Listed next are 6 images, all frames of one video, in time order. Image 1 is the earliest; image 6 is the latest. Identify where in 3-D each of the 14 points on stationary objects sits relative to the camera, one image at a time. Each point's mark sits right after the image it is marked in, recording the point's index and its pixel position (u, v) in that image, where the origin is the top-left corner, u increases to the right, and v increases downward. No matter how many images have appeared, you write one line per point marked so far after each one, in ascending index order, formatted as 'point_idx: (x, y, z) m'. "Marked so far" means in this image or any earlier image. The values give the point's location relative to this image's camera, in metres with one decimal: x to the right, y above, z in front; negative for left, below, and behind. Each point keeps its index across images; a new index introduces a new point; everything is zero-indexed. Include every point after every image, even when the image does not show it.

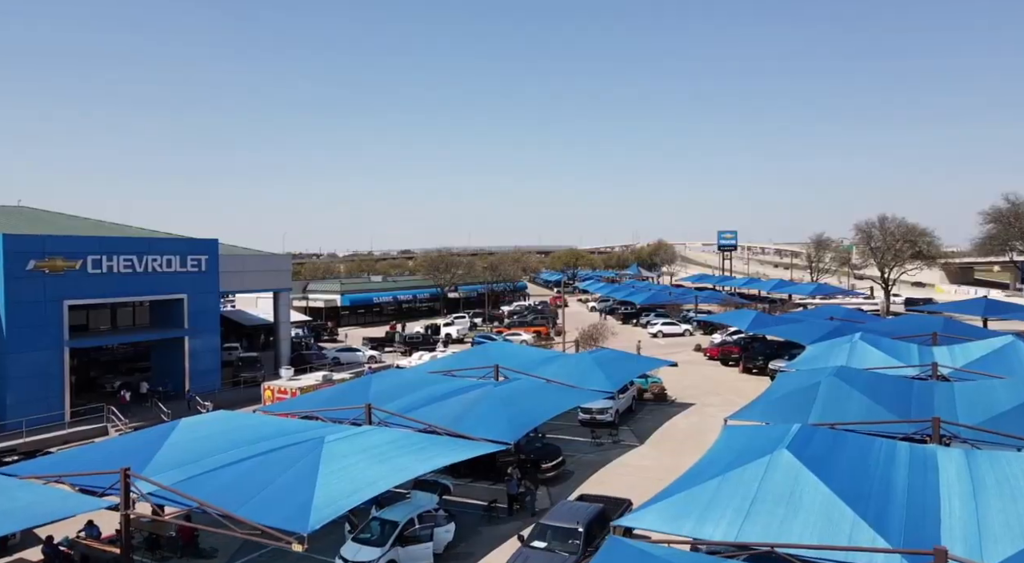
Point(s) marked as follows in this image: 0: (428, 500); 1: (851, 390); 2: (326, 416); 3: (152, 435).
0: (-1.9, -4.8, +15.4) m
1: (+8.4, -2.7, +17.3) m
2: (-5.2, -3.8, +19.5) m
3: (-8.0, -3.4, +15.5) m
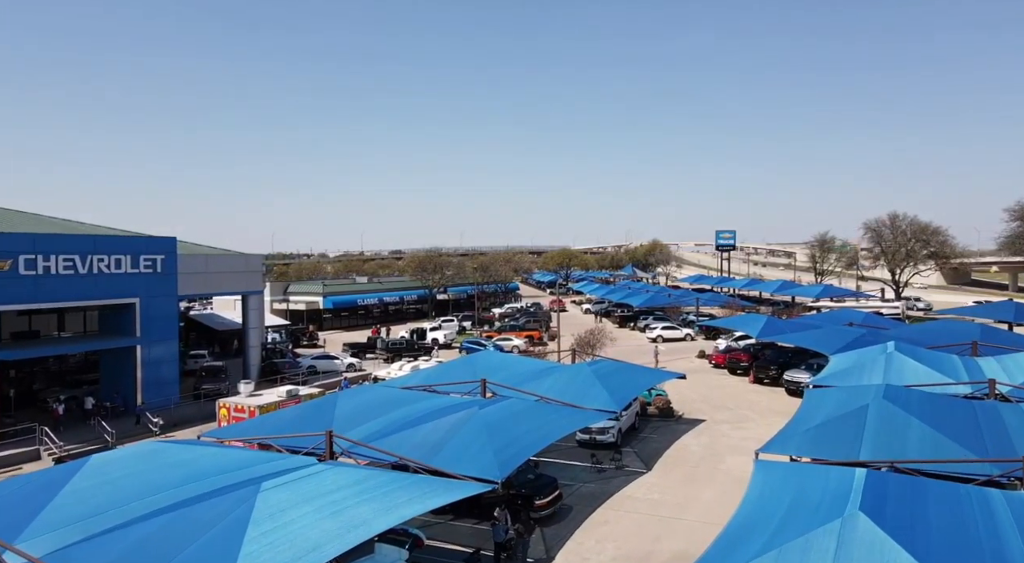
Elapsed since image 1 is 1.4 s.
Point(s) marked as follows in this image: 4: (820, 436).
0: (-2.1, -4.9, +12.5) m
1: (+8.2, -2.8, +14.5) m
2: (-5.5, -3.9, +16.5) m
3: (-8.2, -3.5, +12.5) m
4: (+6.3, -3.2, +14.4) m
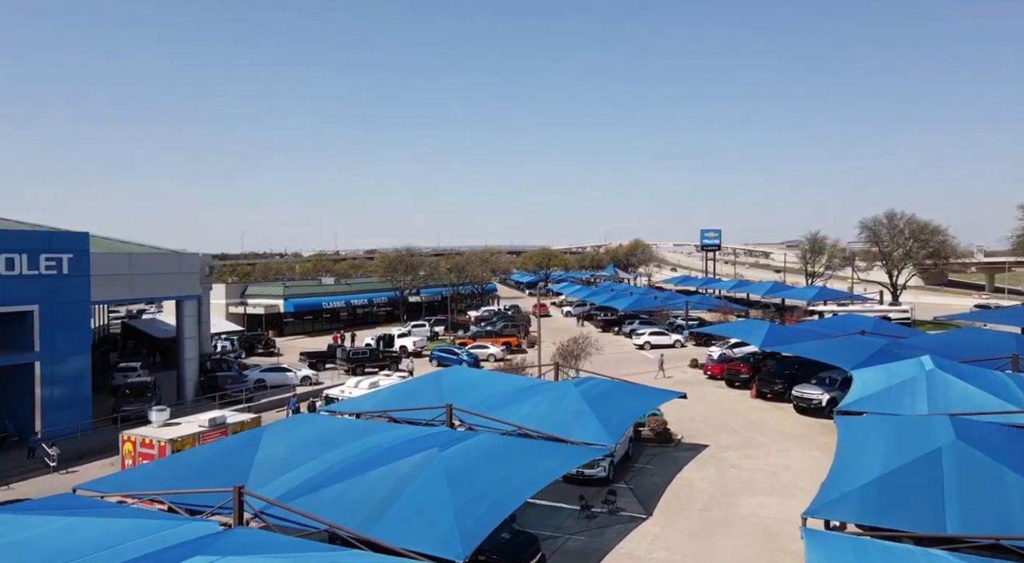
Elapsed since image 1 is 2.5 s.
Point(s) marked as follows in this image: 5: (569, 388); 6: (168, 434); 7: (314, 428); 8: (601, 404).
0: (-2.5, -5.0, +8.8) m
1: (+7.7, -2.9, +11.1) m
2: (-6.0, -4.0, +12.7) m
3: (-8.7, -3.6, +8.6) m
4: (+5.8, -3.3, +10.9) m
5: (+1.7, -3.0, +19.7) m
6: (-8.6, -3.8, +17.5) m
7: (-4.9, -3.5, +17.1) m
8: (+2.4, -3.3, +19.0) m
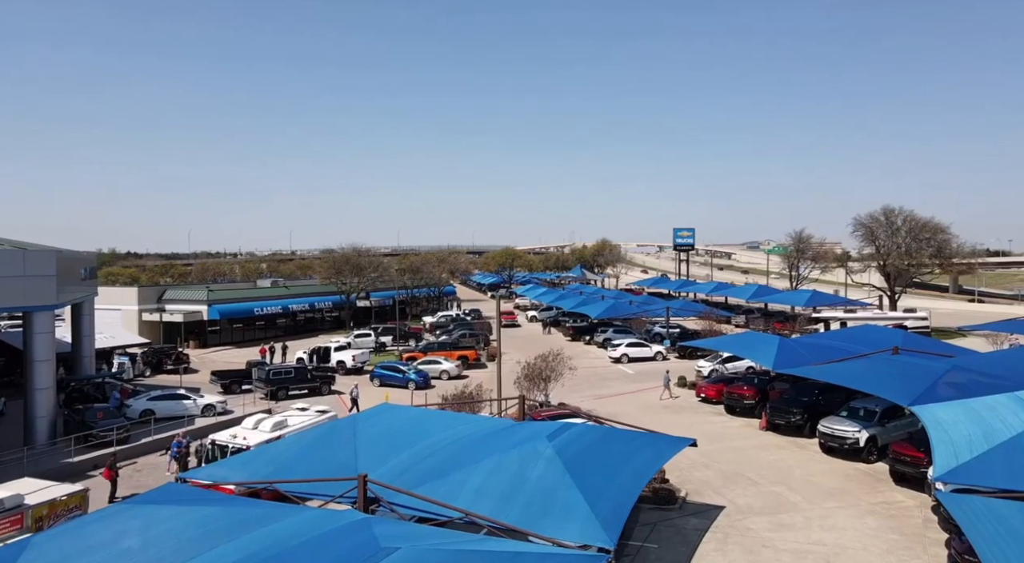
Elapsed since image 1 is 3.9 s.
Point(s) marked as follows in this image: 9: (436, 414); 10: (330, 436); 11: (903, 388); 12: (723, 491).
0: (-3.0, -5.2, +2.8) m
1: (+7.1, -3.1, +5.6) m
2: (-6.7, -4.2, +6.5) m
3: (-9.1, -3.8, +2.3) m
4: (+5.2, -3.5, +5.4) m
5: (+0.6, -3.2, +14.0) m
6: (-9.5, -4.0, +11.2) m
7: (-5.8, -3.7, +11.0) m
8: (+1.4, -3.5, +13.3) m
9: (-1.9, -3.2, +17.0) m
10: (-4.1, -3.4, +15.5) m
11: (+10.7, -2.7, +19.3) m
12: (+5.4, -5.3, +17.8) m
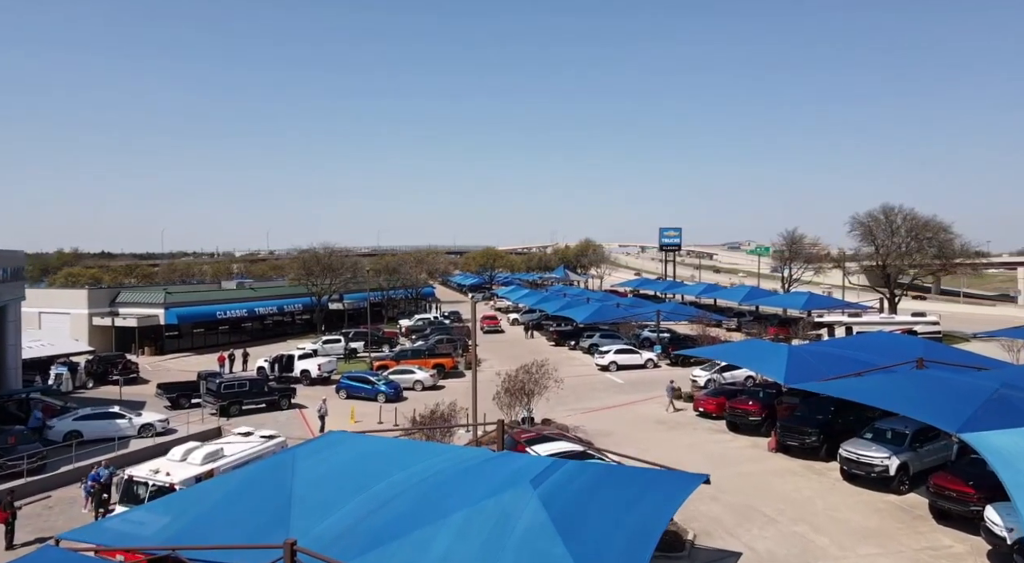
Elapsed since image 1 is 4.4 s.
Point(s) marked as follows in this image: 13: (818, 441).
0: (-3.1, -5.3, 0.0) m
1: (+6.9, -3.2, +3.1) m
2: (-6.9, -4.2, +3.6) m
3: (-9.2, -3.8, -0.7) m
4: (+5.1, -3.6, +2.8) m
5: (+0.2, -3.3, +11.3) m
6: (-9.8, -4.1, +8.2) m
7: (-6.1, -3.8, +8.2) m
8: (+1.1, -3.6, +10.6) m
9: (-2.3, -3.3, +14.3) m
10: (-4.5, -3.5, +12.7) m
11: (+10.2, -2.8, +16.8) m
12: (+4.9, -5.4, +15.2) m
13: (+8.6, -4.4, +19.6) m
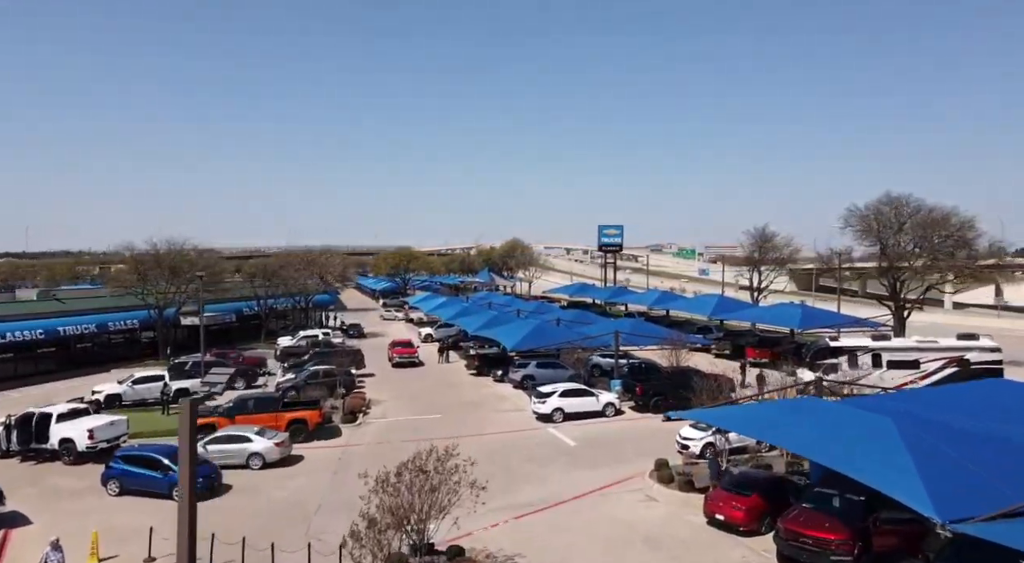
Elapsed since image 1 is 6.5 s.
0: (-2.8, -5.6, -11.4) m
1: (+6.9, -3.5, -7.3) m
2: (-6.9, -4.5, -8.3) m
3: (-8.7, -4.1, -12.8) m
4: (+5.1, -3.9, -7.8) m
5: (-0.6, -3.6, +0.1) m
6: (-10.3, -4.4, -4.0) m
7: (-6.6, -4.1, -3.7) m
8: (+0.3, -3.9, -0.5) m
9: (-3.5, -3.7, +2.8) m
10: (-5.5, -3.9, +1.0) m
11: (+8.7, -3.2, +6.7) m
12: (+3.6, -5.8, +4.6) m
13: (+6.8, -4.8, +9.3) m
